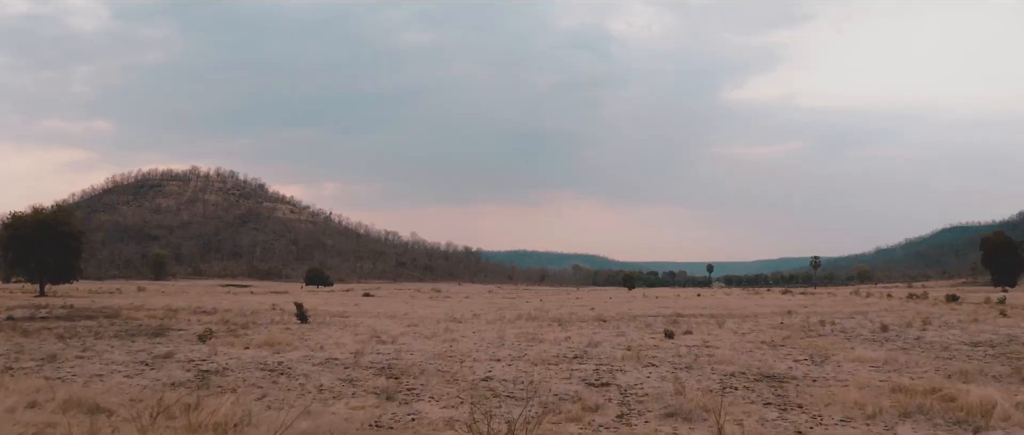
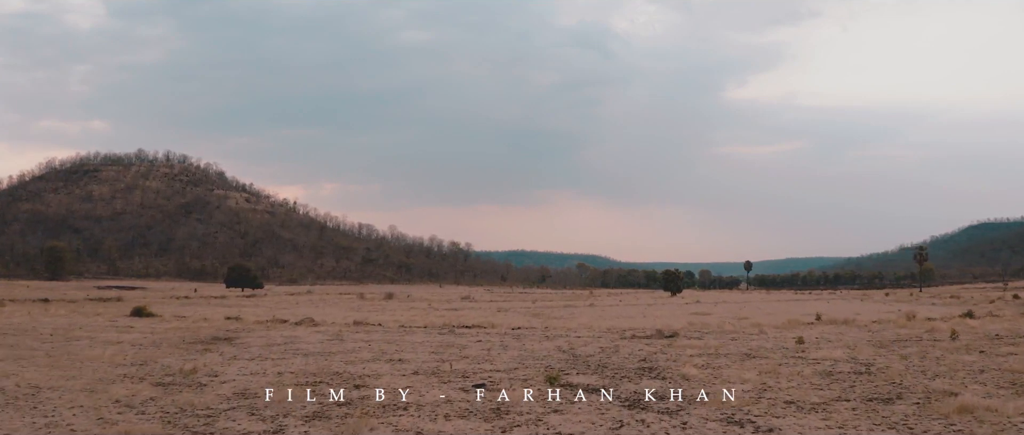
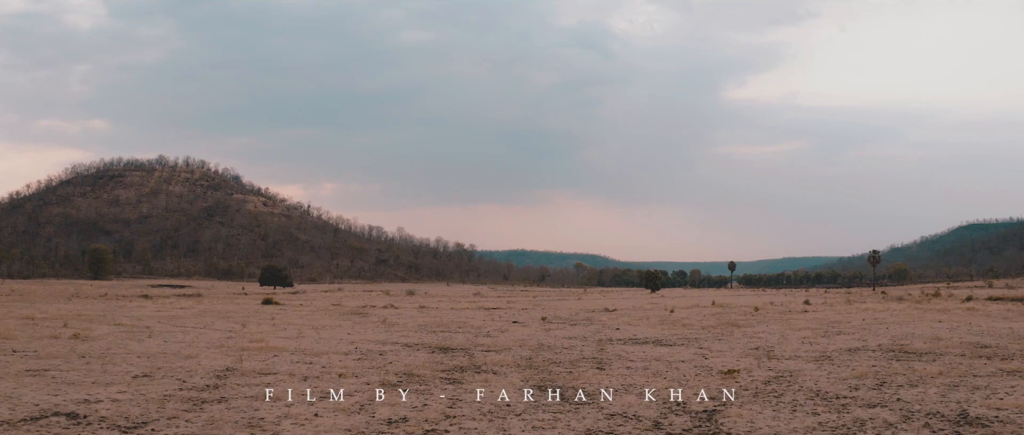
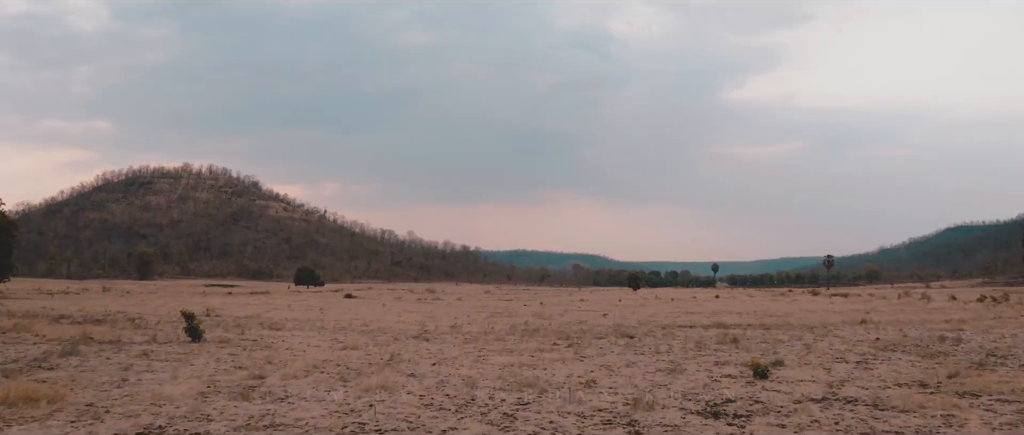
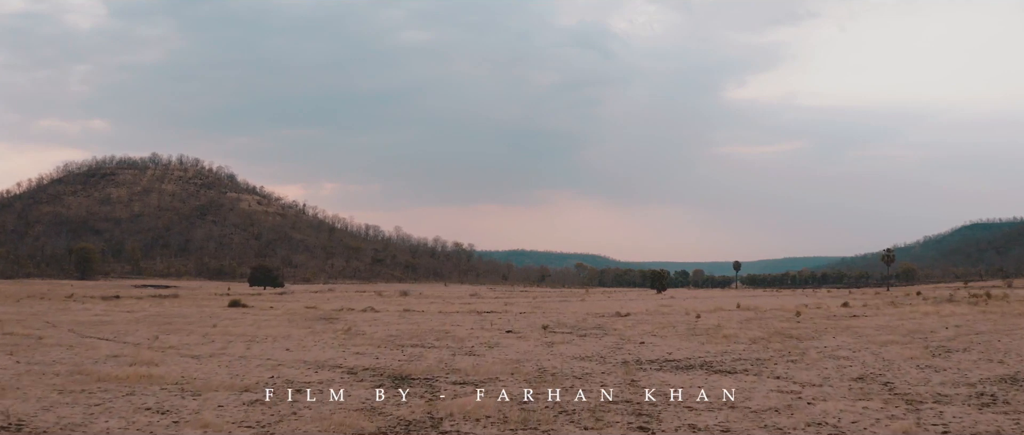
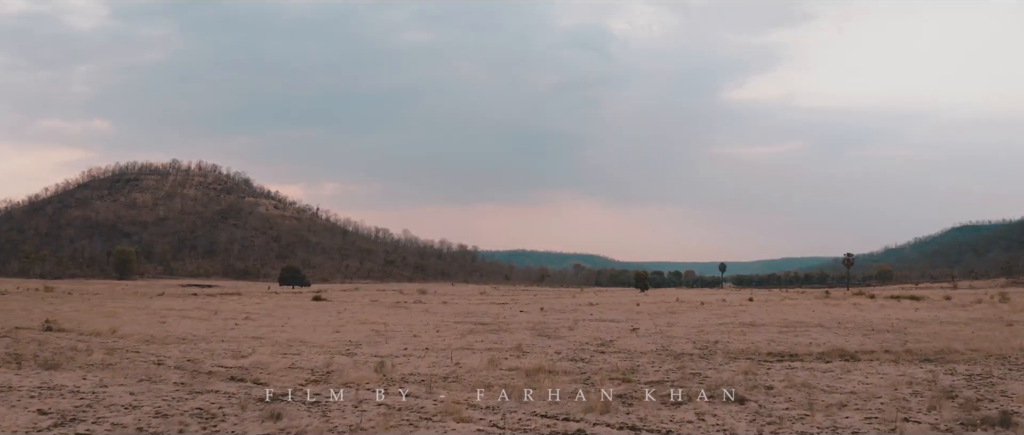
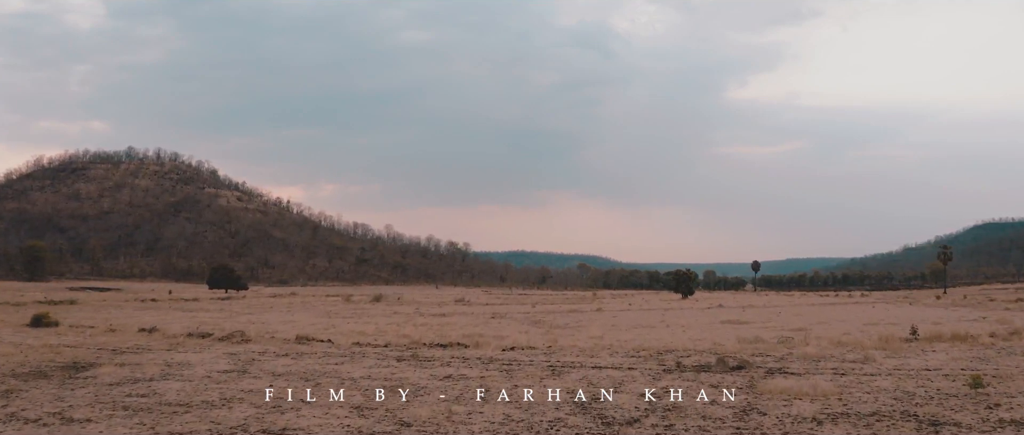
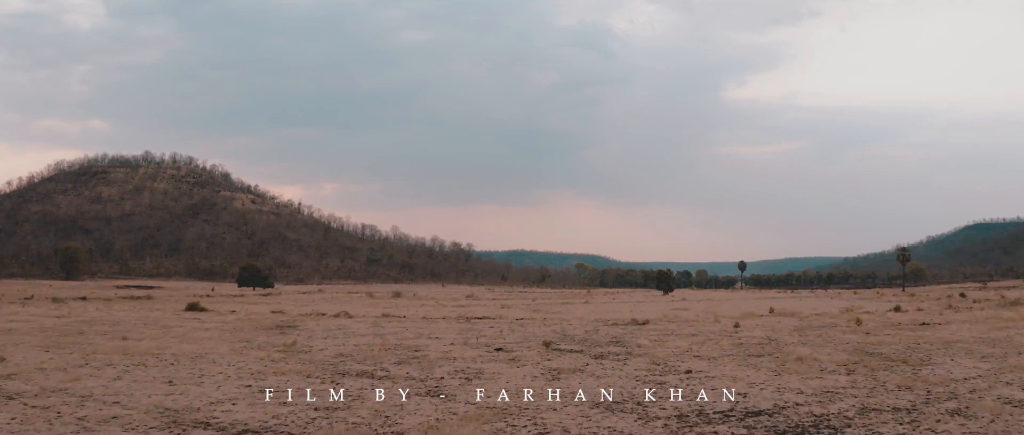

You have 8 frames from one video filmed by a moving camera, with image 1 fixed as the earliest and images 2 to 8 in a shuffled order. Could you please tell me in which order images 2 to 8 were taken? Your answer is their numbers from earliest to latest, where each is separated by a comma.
4, 6, 3, 5, 8, 2, 7
